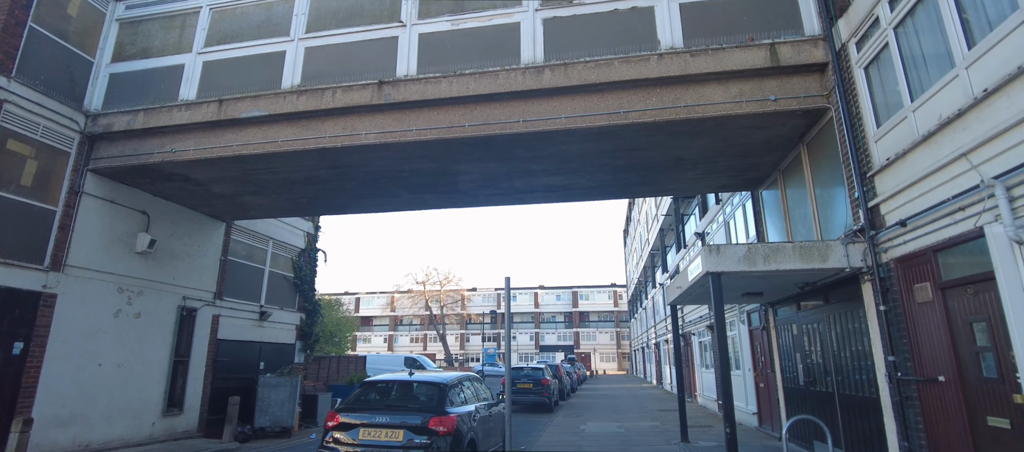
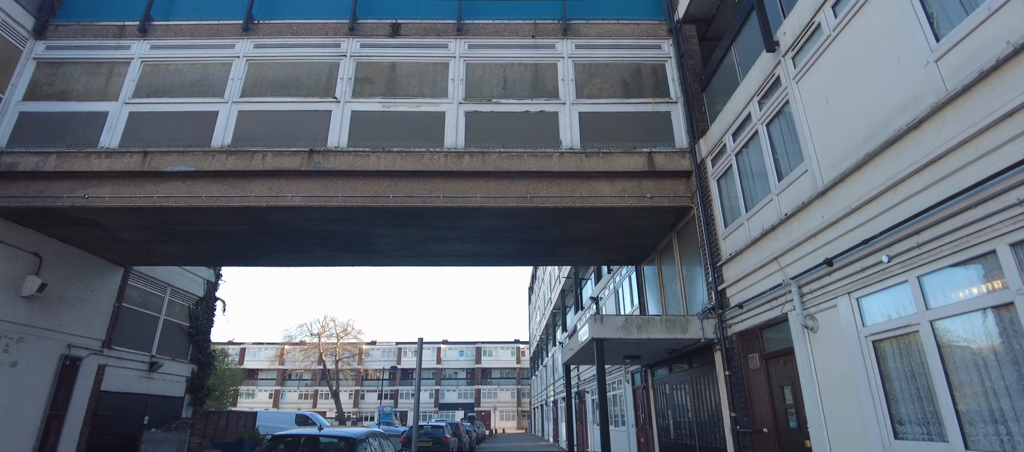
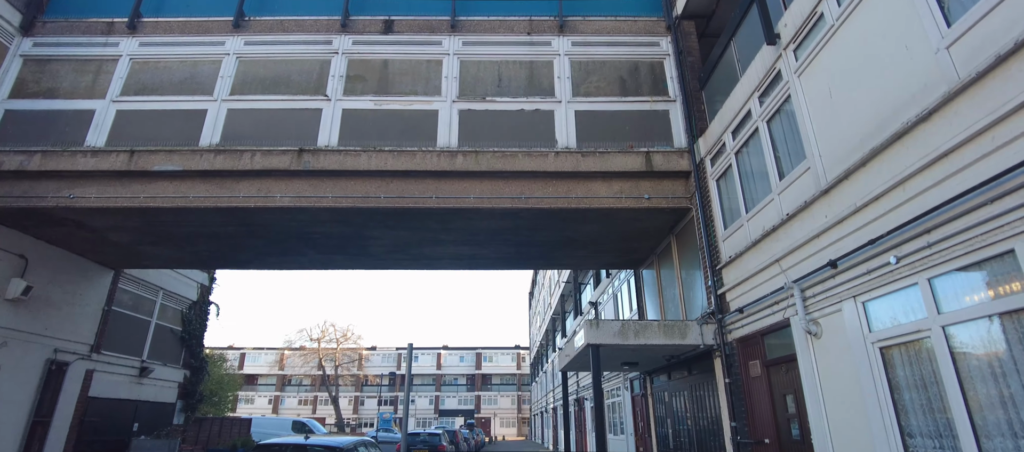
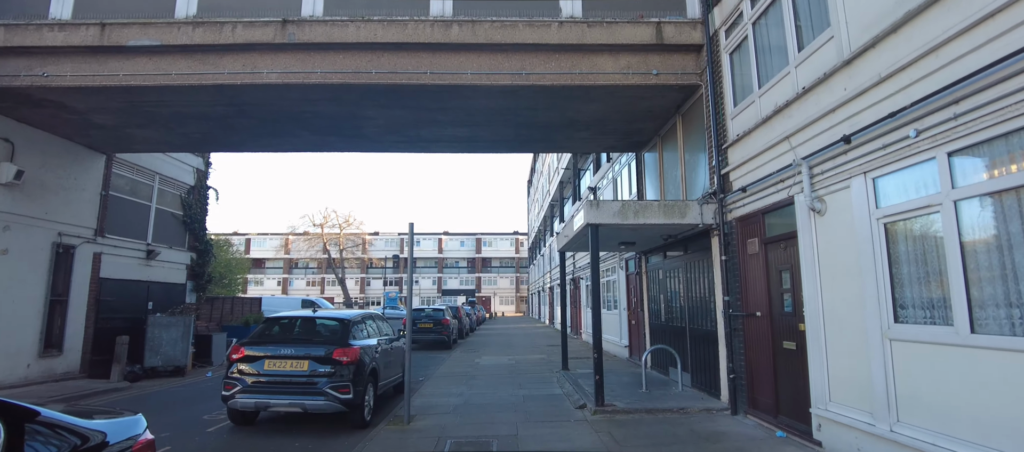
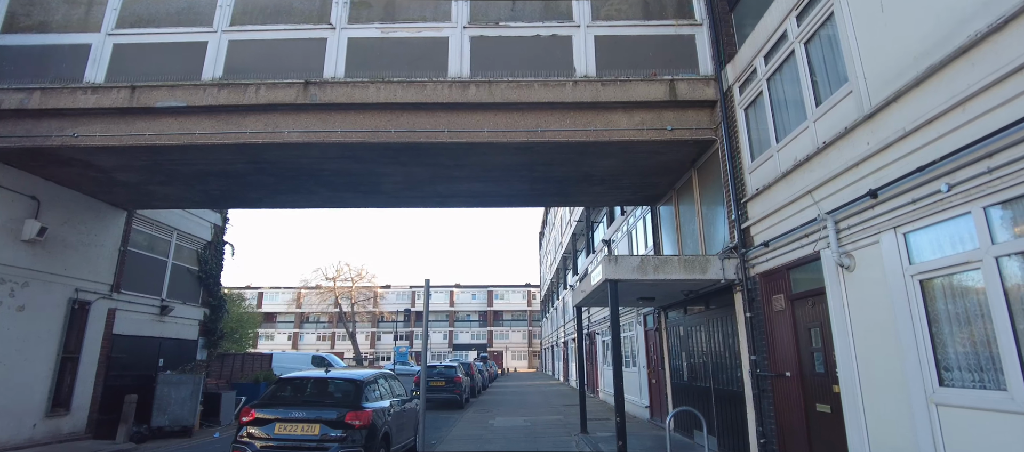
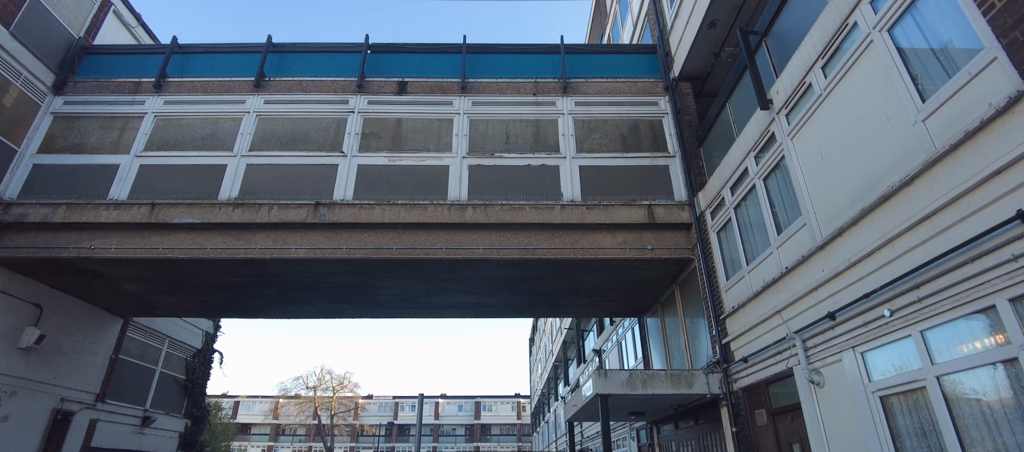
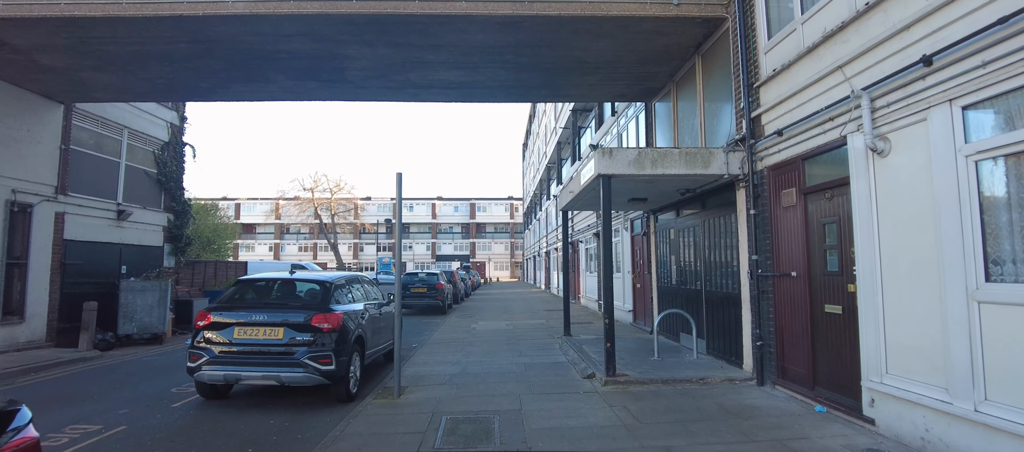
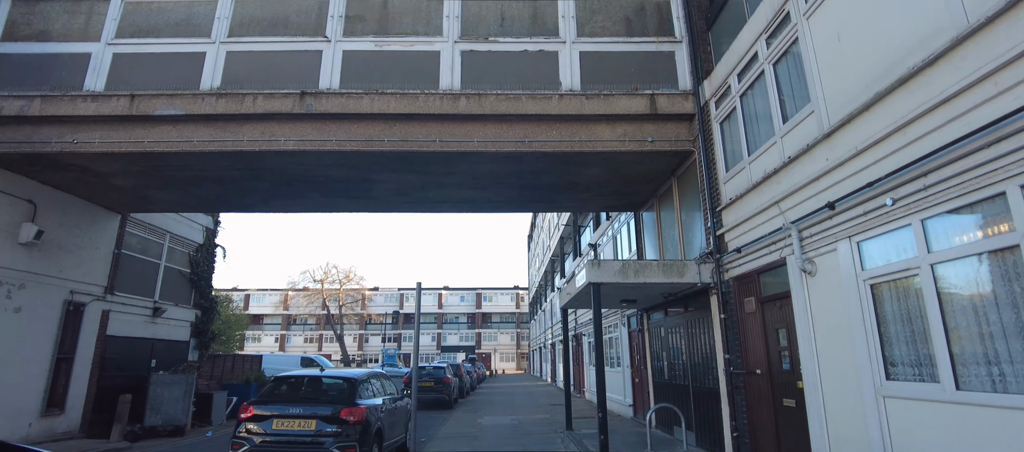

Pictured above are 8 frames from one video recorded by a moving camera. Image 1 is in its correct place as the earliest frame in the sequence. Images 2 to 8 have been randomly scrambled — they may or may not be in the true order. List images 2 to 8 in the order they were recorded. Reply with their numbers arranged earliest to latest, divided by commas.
5, 3, 6, 2, 8, 4, 7
